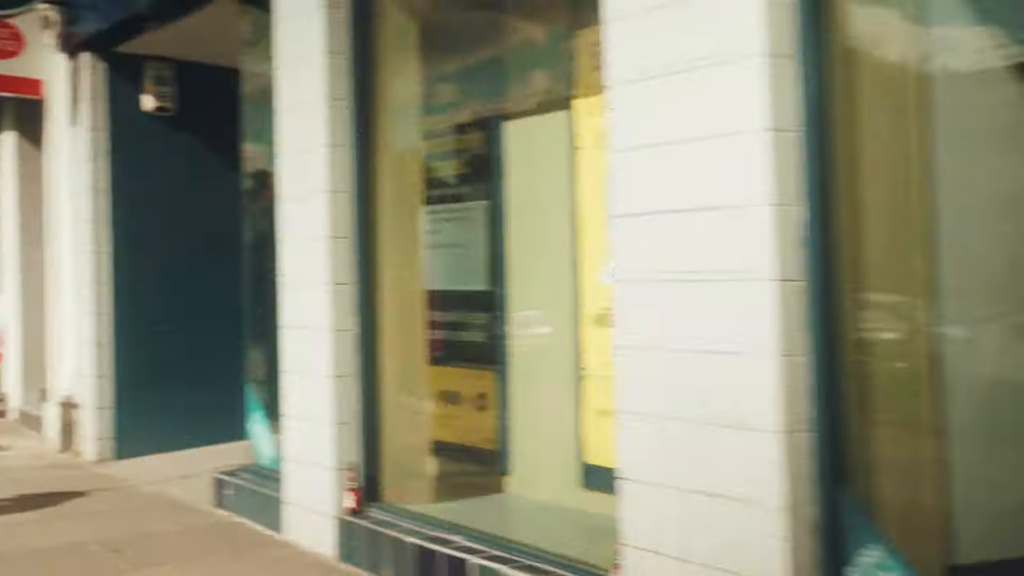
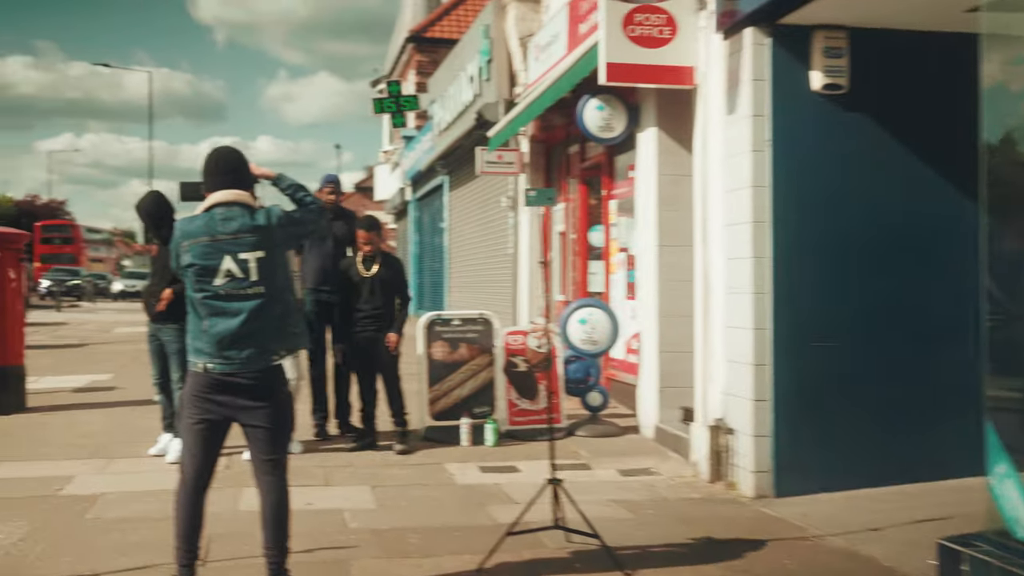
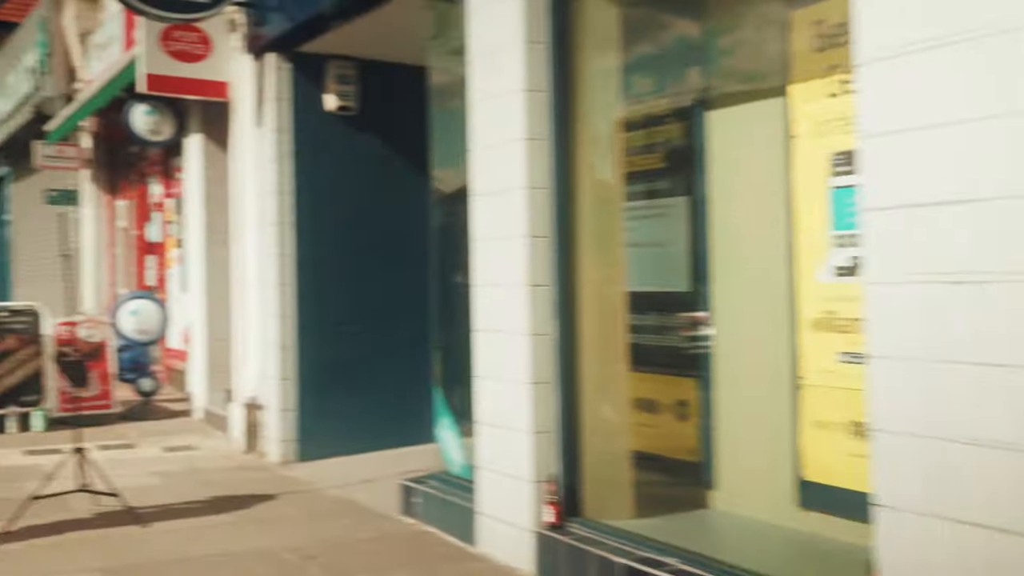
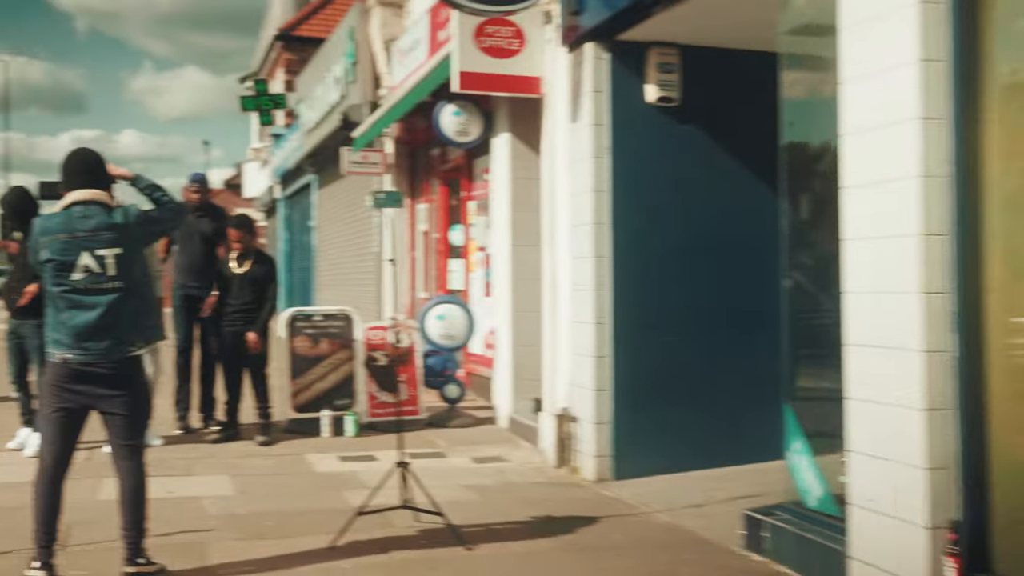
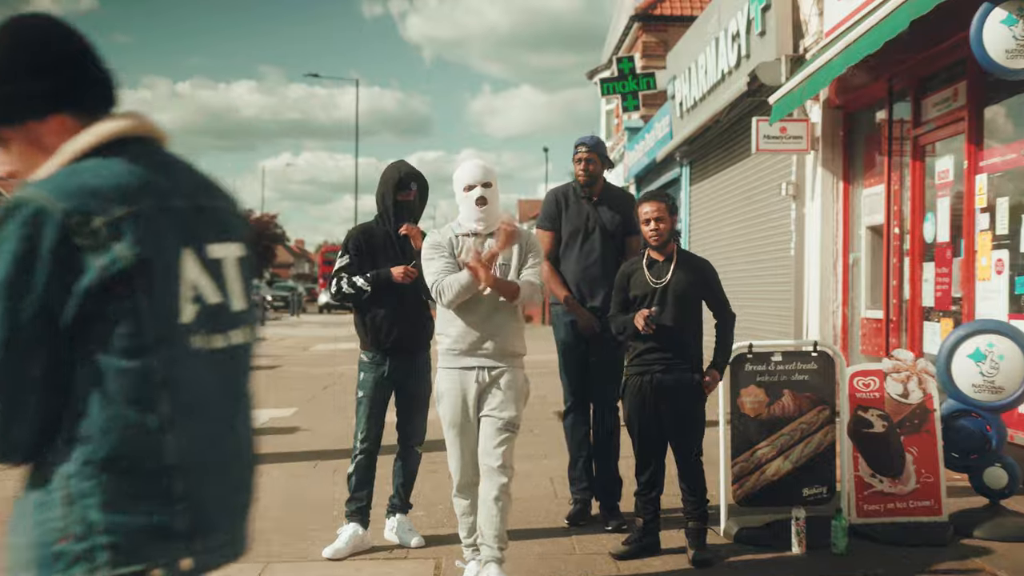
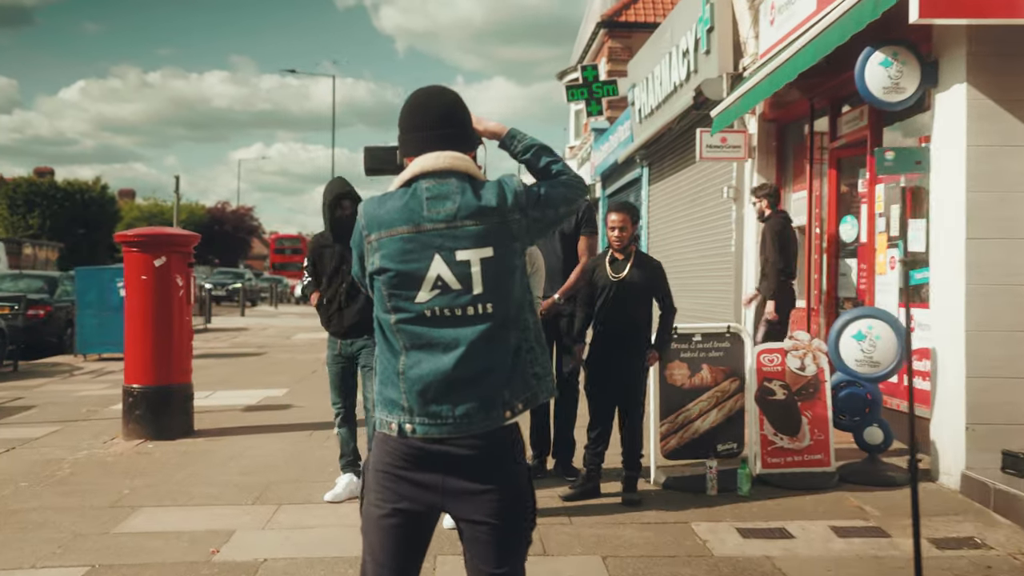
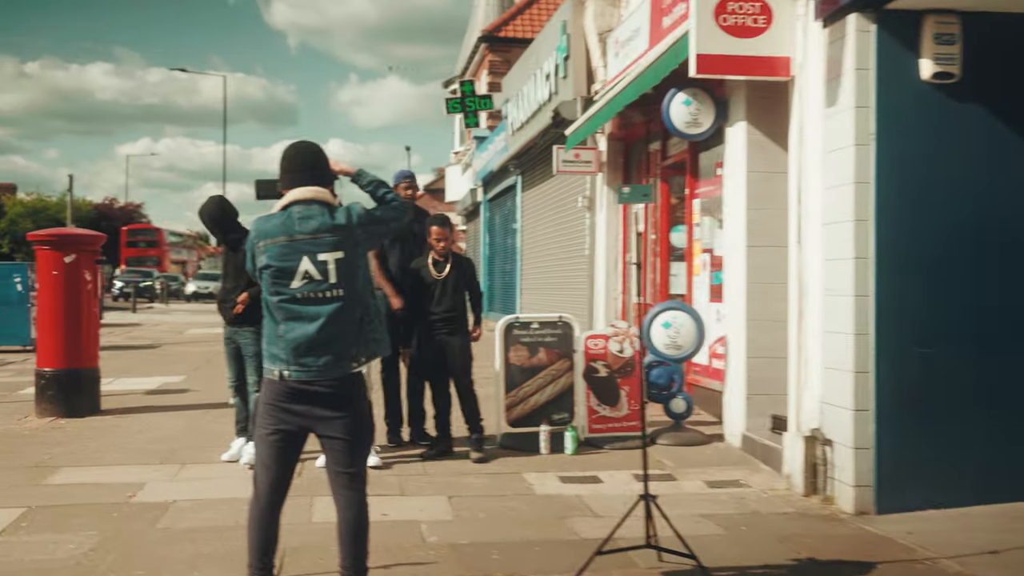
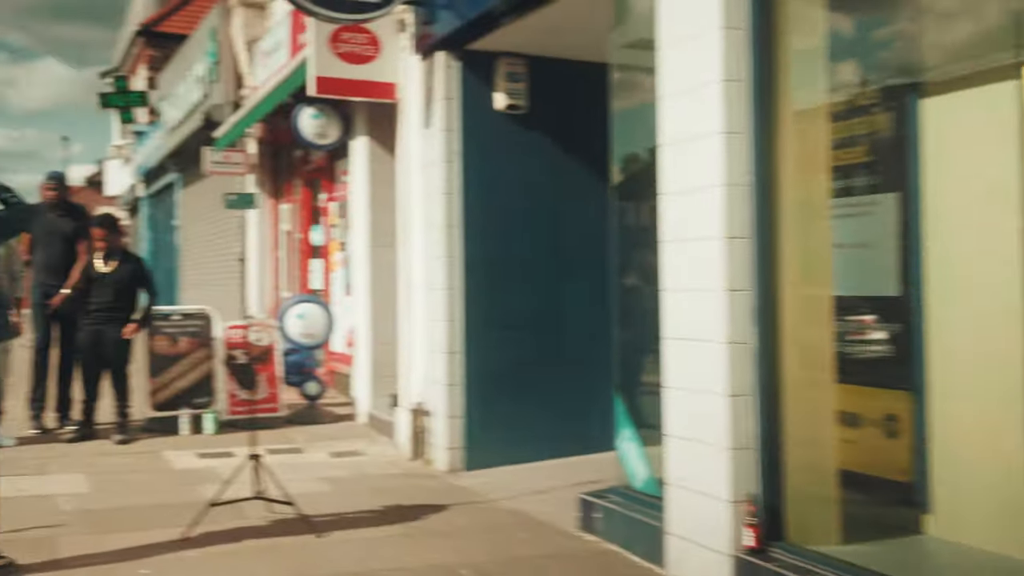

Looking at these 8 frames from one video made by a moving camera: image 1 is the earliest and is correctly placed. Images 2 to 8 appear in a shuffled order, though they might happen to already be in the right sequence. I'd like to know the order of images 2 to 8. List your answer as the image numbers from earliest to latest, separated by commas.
3, 8, 4, 2, 7, 6, 5
